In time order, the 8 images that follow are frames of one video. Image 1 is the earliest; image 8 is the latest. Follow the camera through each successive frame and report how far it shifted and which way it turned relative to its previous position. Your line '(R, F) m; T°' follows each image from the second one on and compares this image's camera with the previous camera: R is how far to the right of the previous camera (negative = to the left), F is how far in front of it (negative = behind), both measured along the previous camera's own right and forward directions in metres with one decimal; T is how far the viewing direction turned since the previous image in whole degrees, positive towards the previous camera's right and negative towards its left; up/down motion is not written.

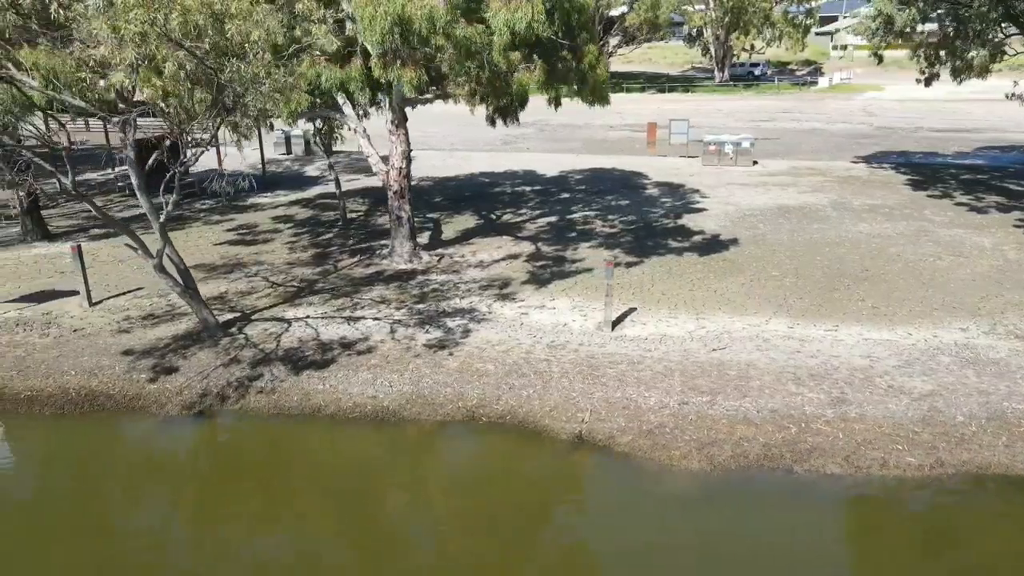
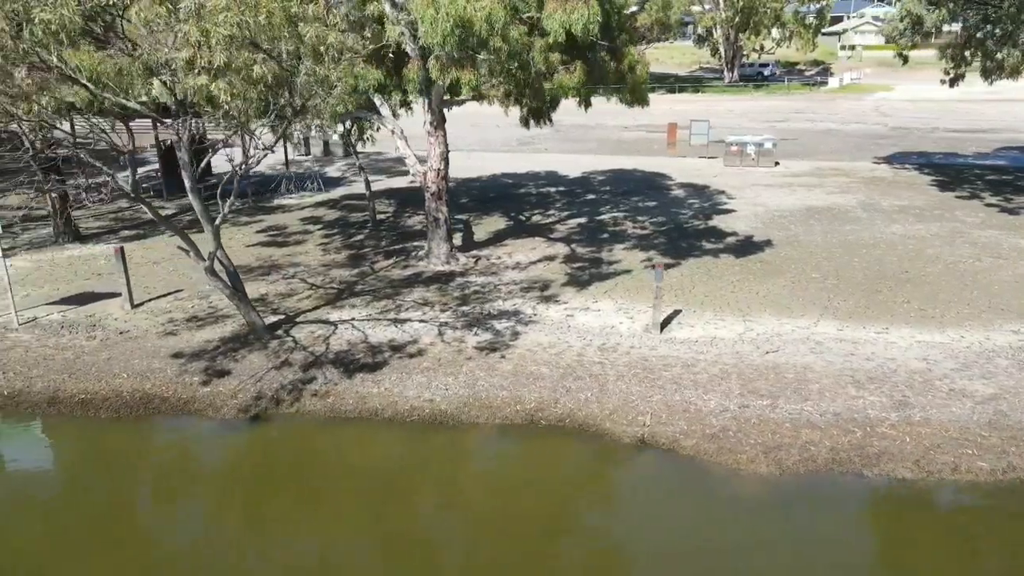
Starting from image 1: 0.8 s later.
(-0.7, 0.0) m; 0°
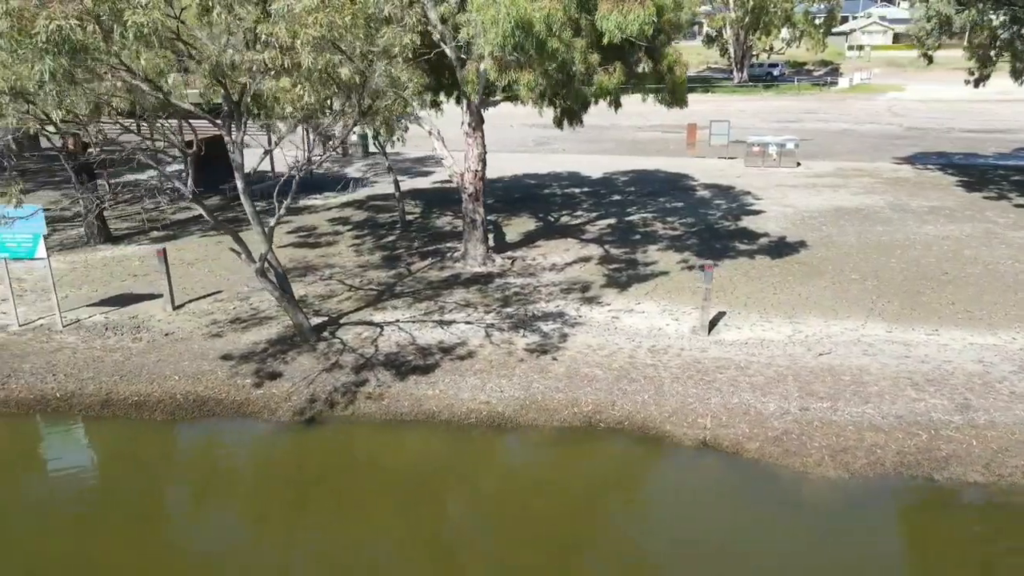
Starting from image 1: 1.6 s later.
(-0.7, 0.0) m; 0°
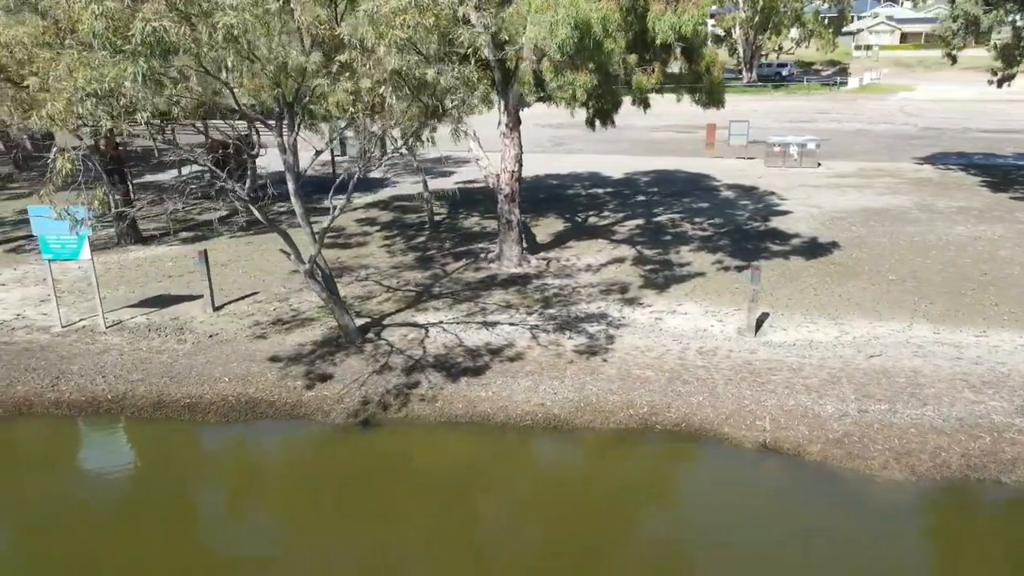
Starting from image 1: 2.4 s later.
(-0.7, 0.0) m; 0°
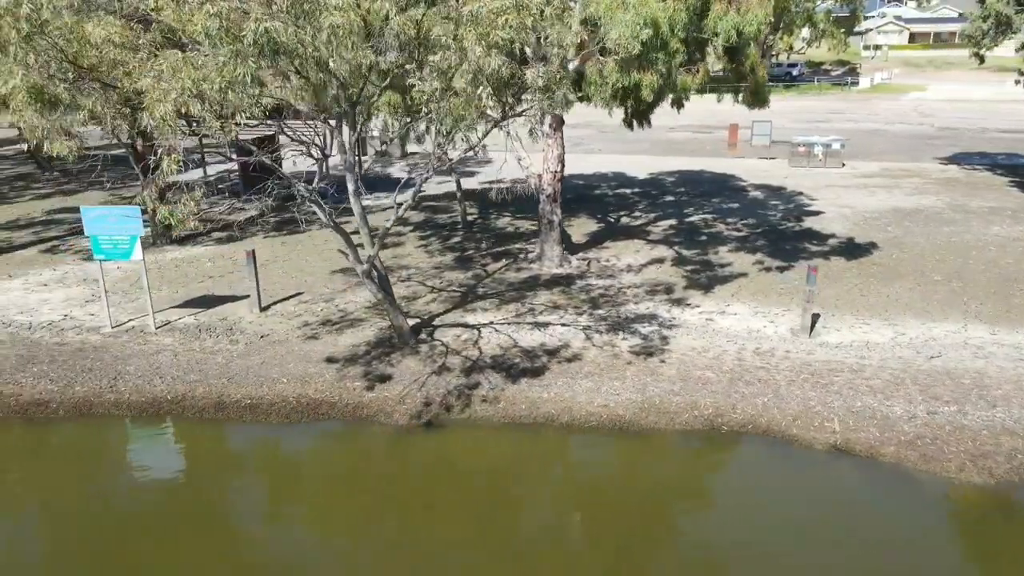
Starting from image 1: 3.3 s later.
(-0.8, 0.0) m; 0°
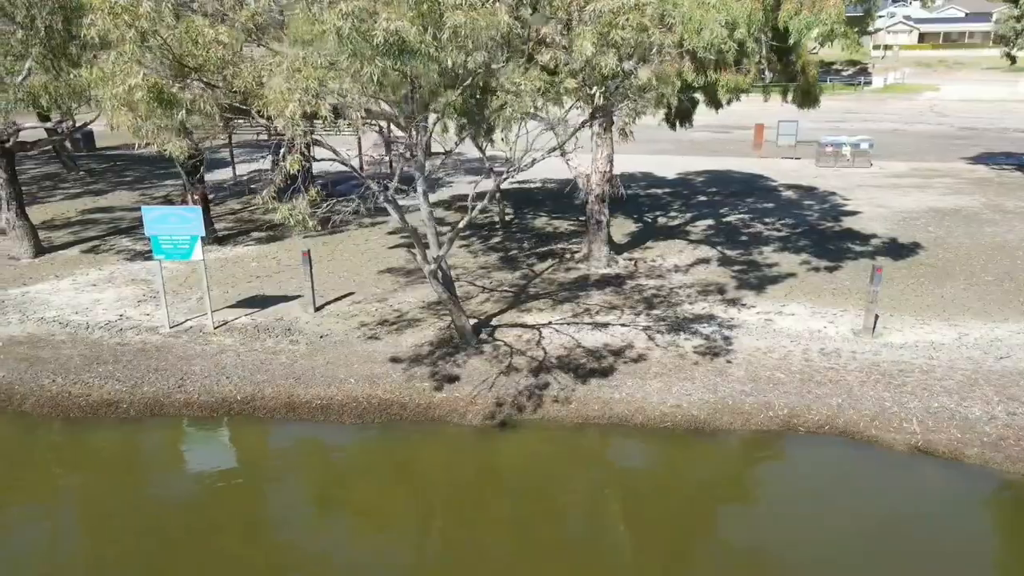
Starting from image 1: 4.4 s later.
(-0.9, 0.0) m; 0°
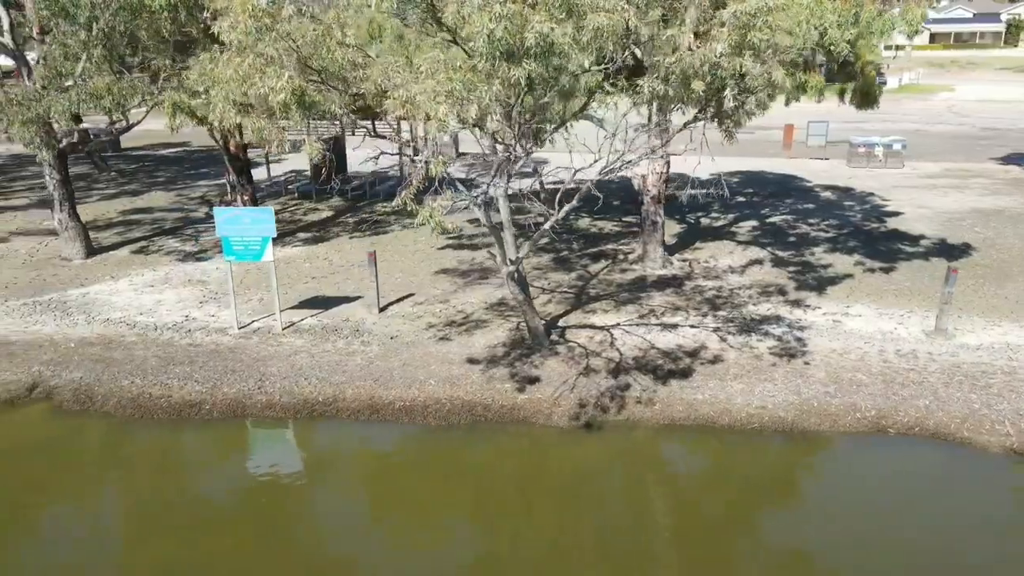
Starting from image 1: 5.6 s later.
(-1.1, 0.0) m; 0°
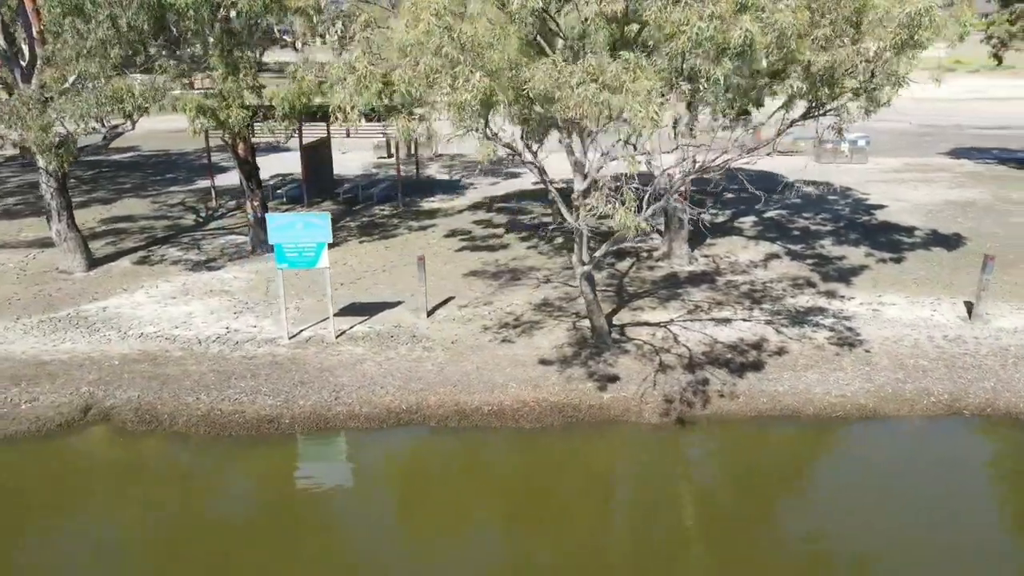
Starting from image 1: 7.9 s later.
(-2.0, +0.1) m; +5°
